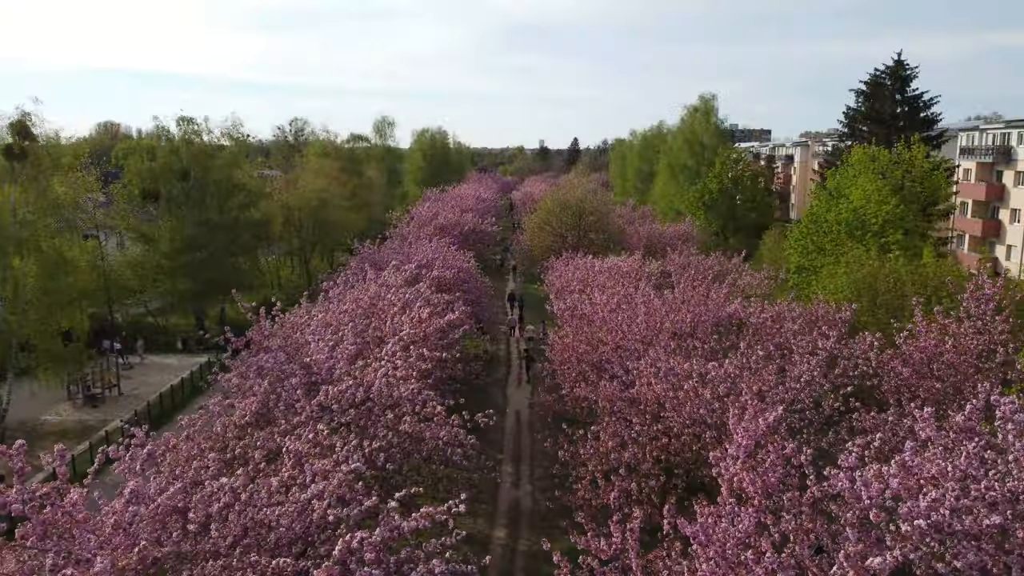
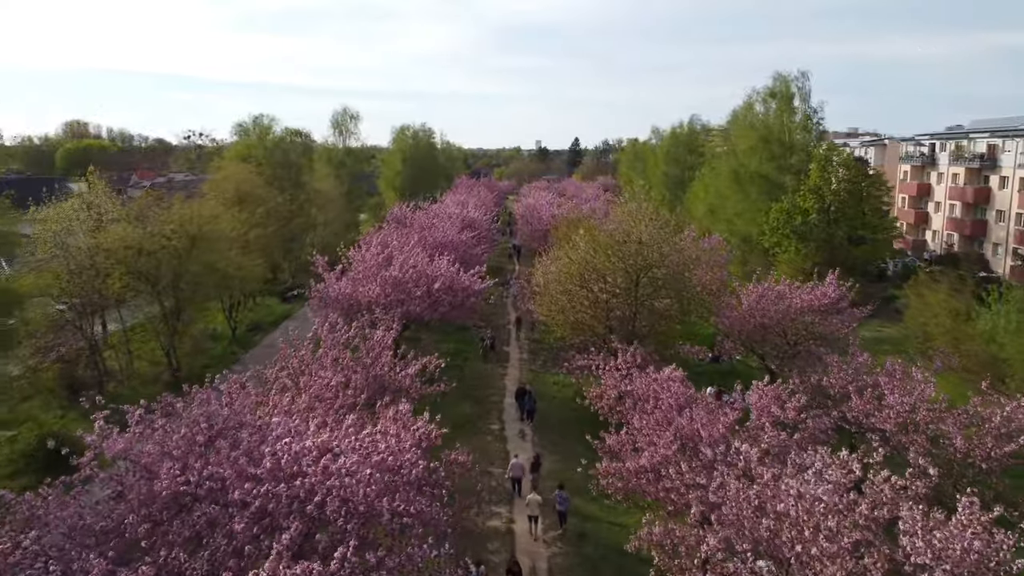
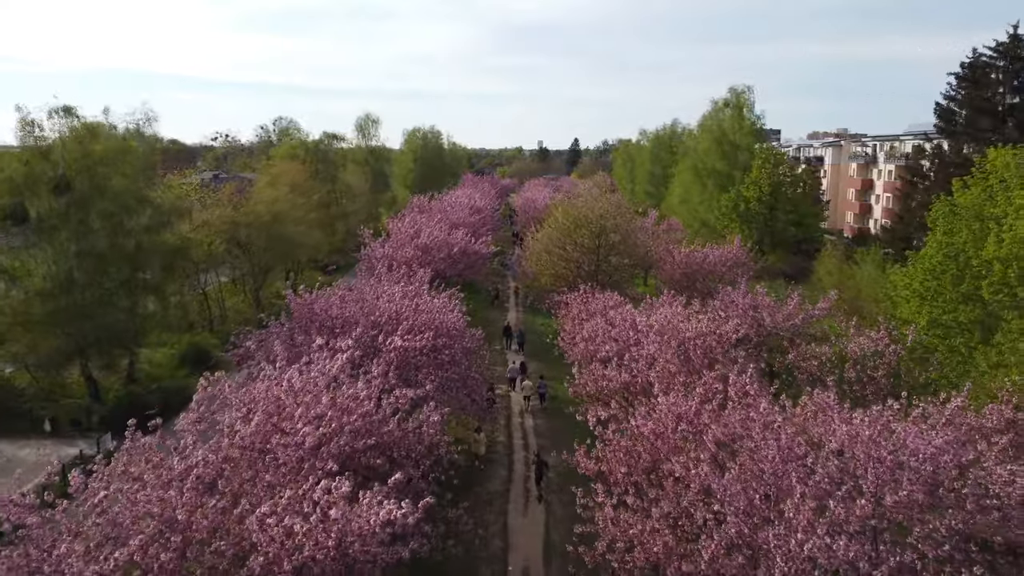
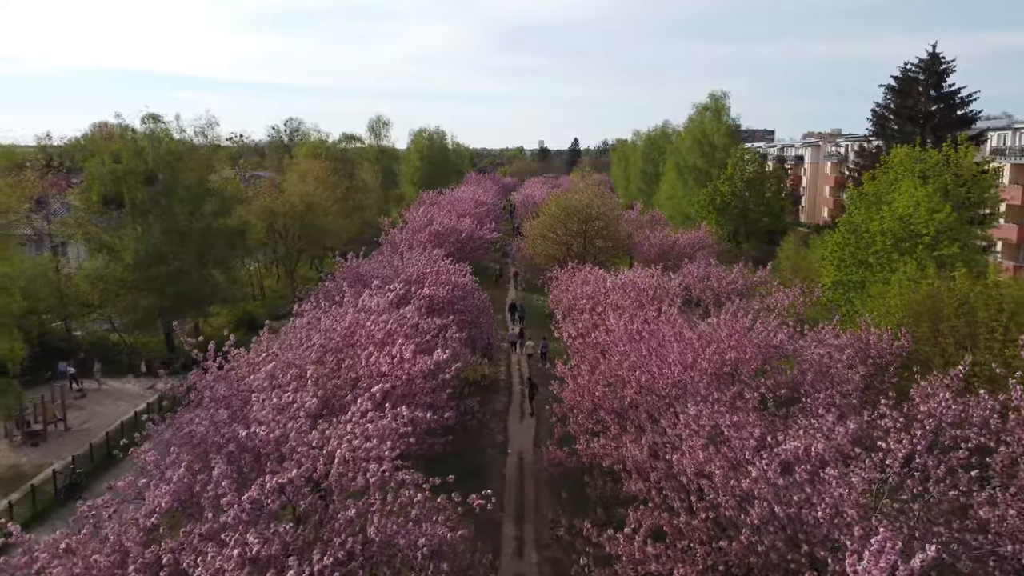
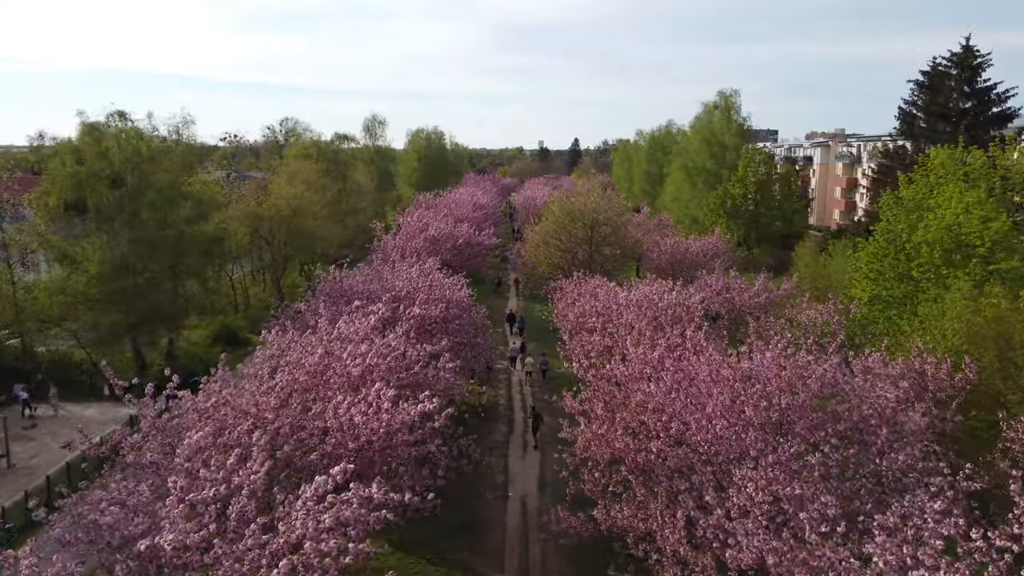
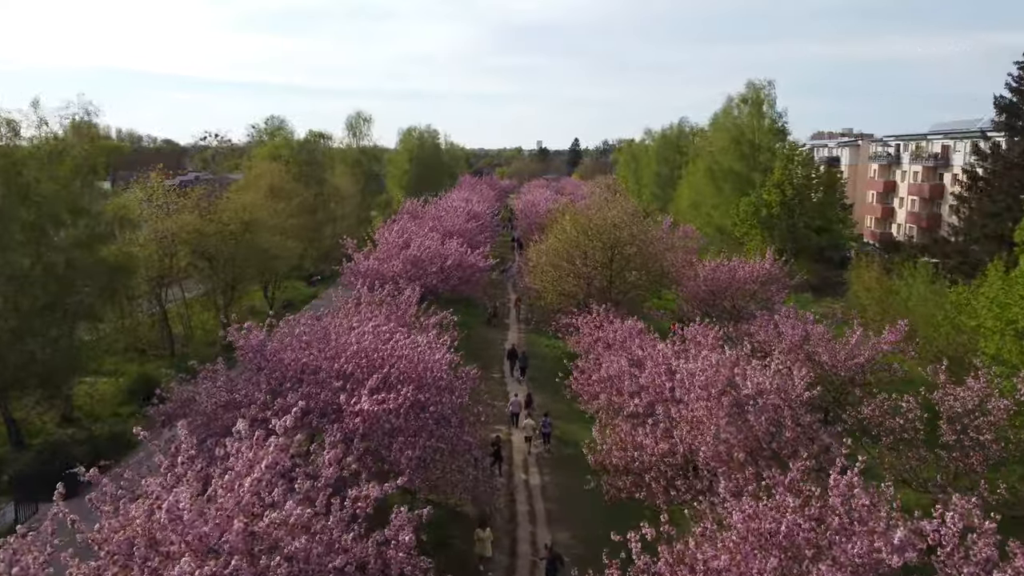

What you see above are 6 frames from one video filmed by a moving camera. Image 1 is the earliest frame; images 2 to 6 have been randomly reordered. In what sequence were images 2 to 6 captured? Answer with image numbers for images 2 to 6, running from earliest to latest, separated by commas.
4, 5, 3, 6, 2
